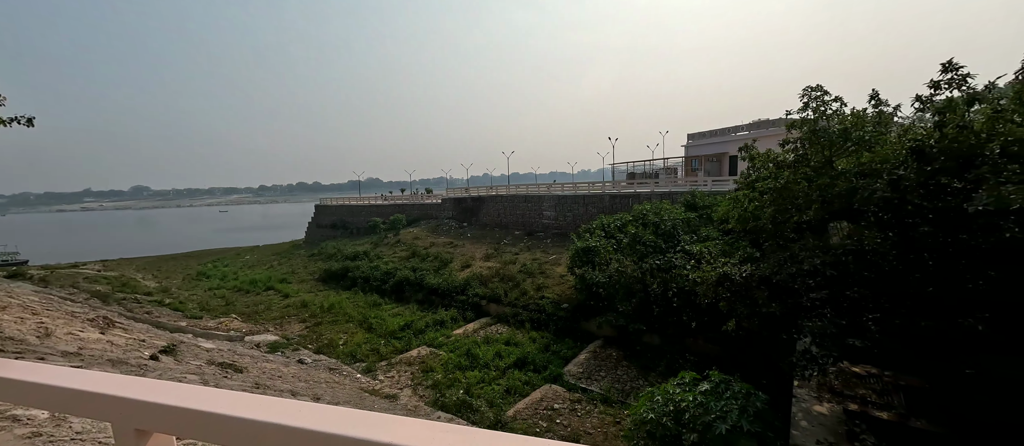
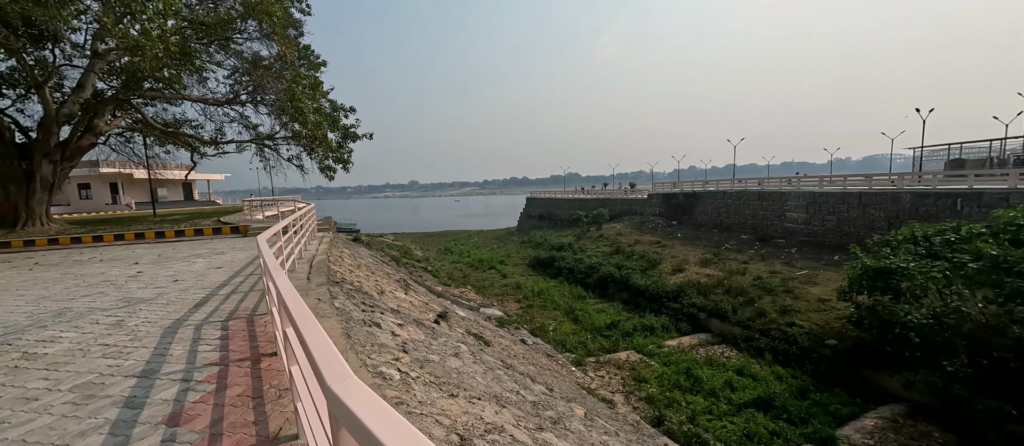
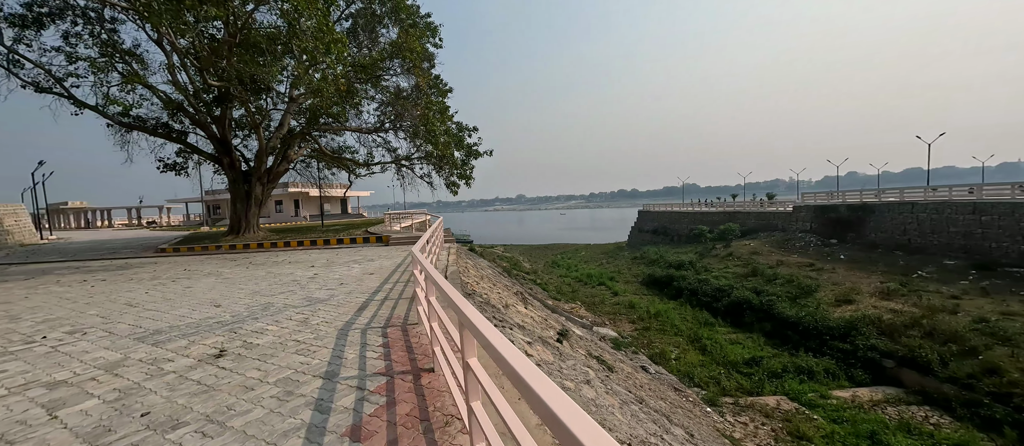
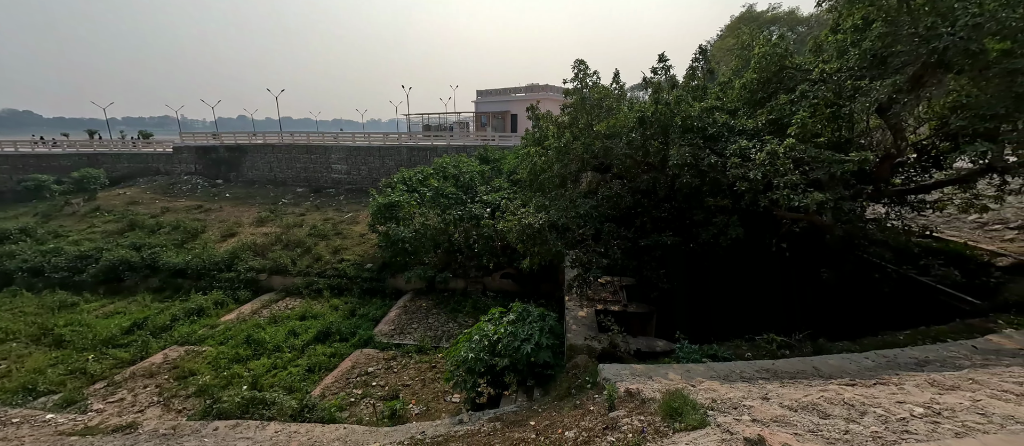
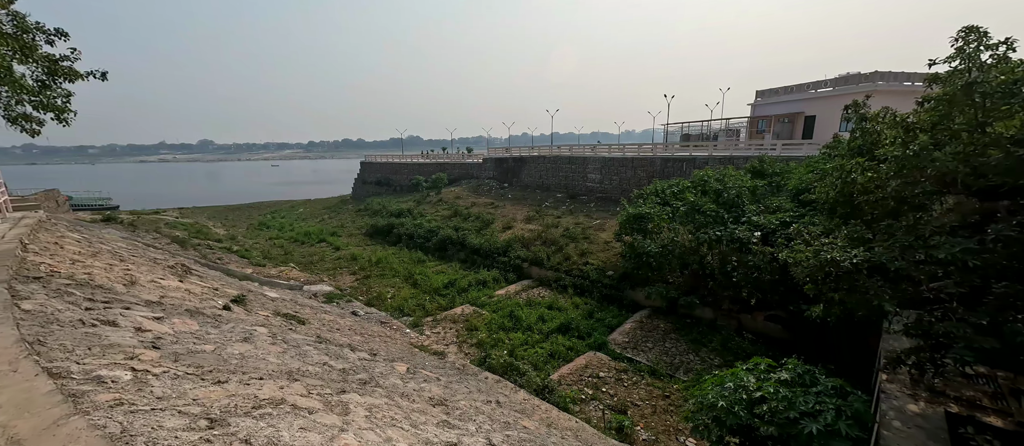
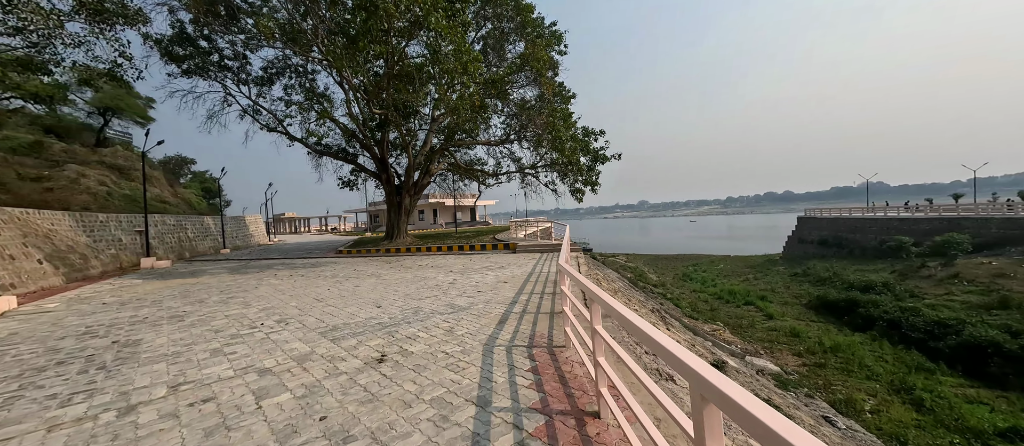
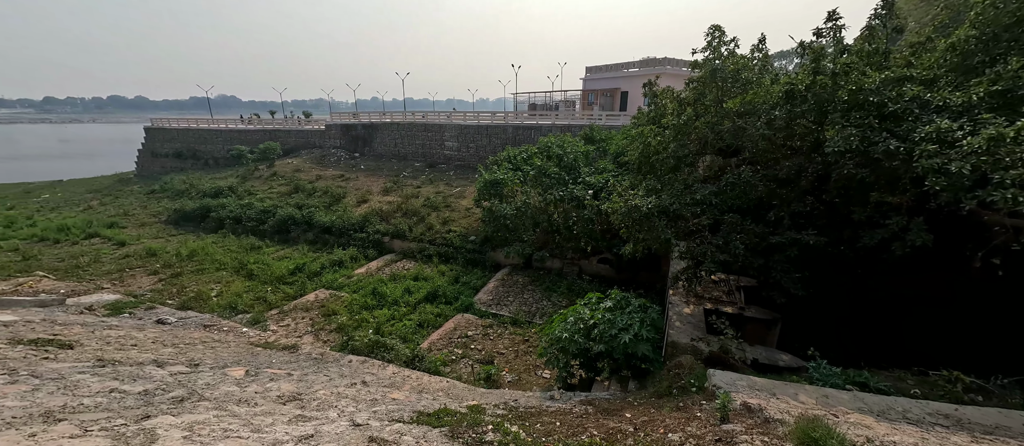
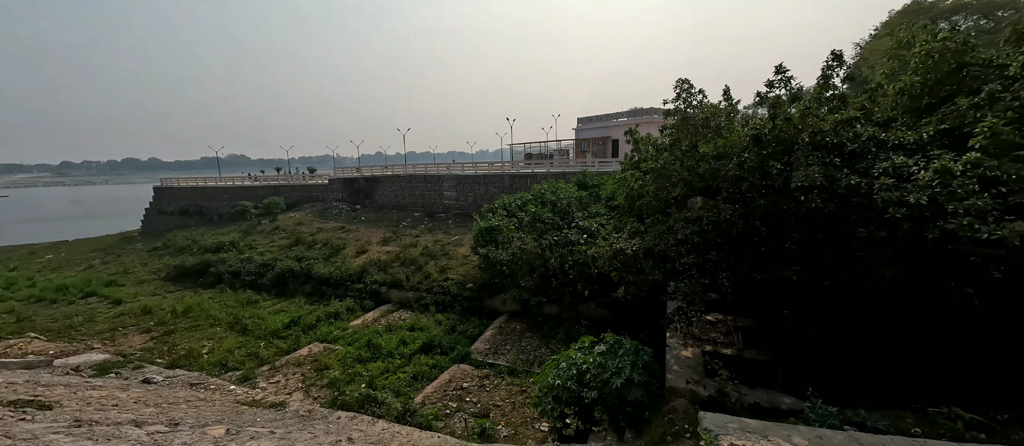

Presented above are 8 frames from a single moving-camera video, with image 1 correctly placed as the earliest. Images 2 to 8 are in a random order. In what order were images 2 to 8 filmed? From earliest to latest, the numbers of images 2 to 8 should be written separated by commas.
8, 4, 7, 5, 2, 3, 6
